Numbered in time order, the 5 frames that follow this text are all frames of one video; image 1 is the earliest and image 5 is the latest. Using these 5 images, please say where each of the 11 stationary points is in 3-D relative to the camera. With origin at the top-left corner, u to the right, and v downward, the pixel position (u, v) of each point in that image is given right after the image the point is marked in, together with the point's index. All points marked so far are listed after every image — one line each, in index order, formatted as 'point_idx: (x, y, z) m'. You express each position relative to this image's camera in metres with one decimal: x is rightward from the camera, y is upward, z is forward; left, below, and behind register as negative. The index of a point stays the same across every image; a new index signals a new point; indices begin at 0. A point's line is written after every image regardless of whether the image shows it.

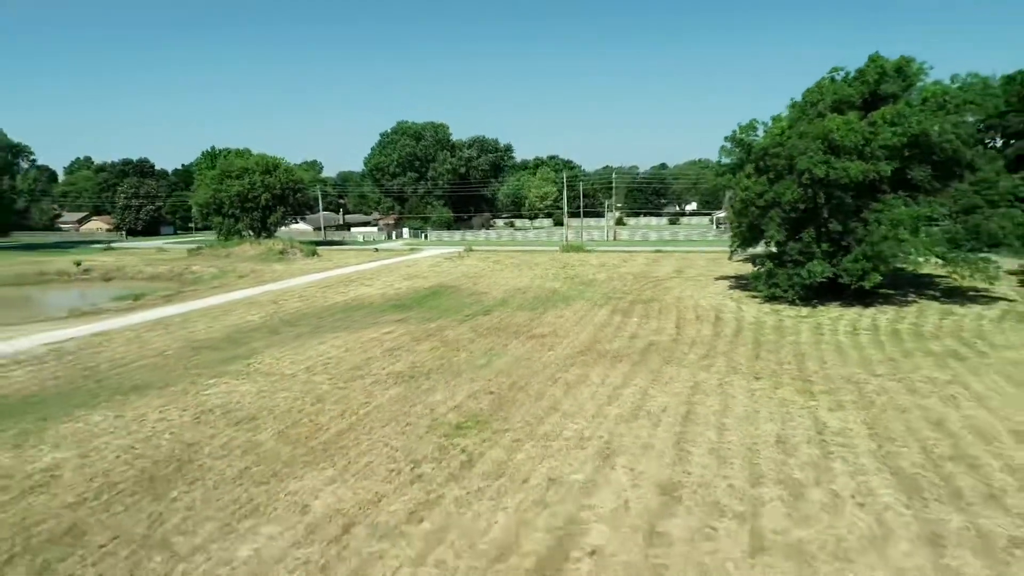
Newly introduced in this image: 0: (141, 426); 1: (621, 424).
0: (-4.0, -1.5, +8.2) m
1: (+1.2, -1.4, +7.7) m
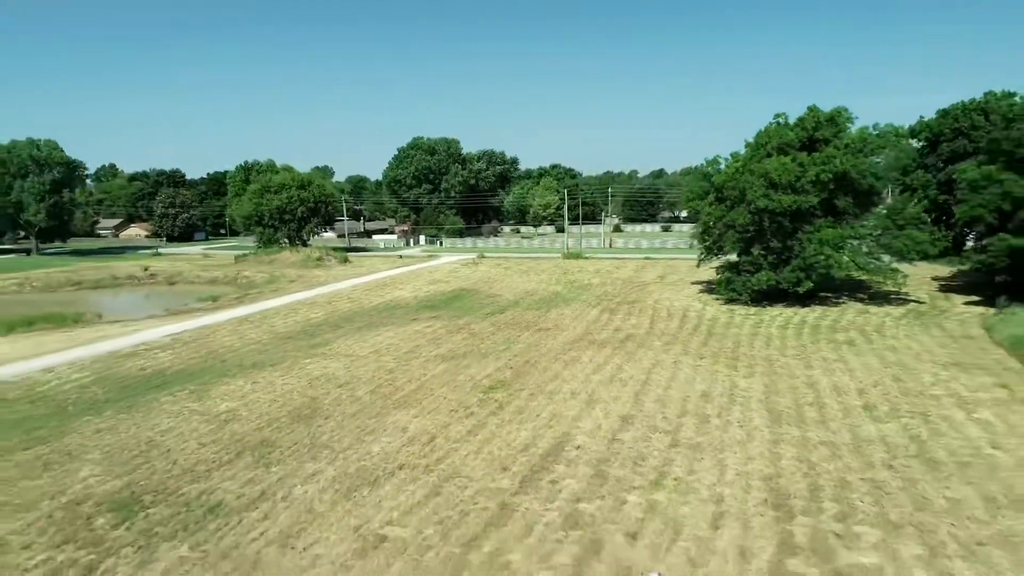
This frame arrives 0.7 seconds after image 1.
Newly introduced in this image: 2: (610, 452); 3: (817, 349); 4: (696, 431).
0: (-3.7, -1.6, +11.9) m
1: (+1.4, -1.5, +11.4) m
2: (+1.2, -1.9, +8.6) m
3: (+5.6, -1.1, +13.5) m
4: (+2.3, -1.8, +9.3) m
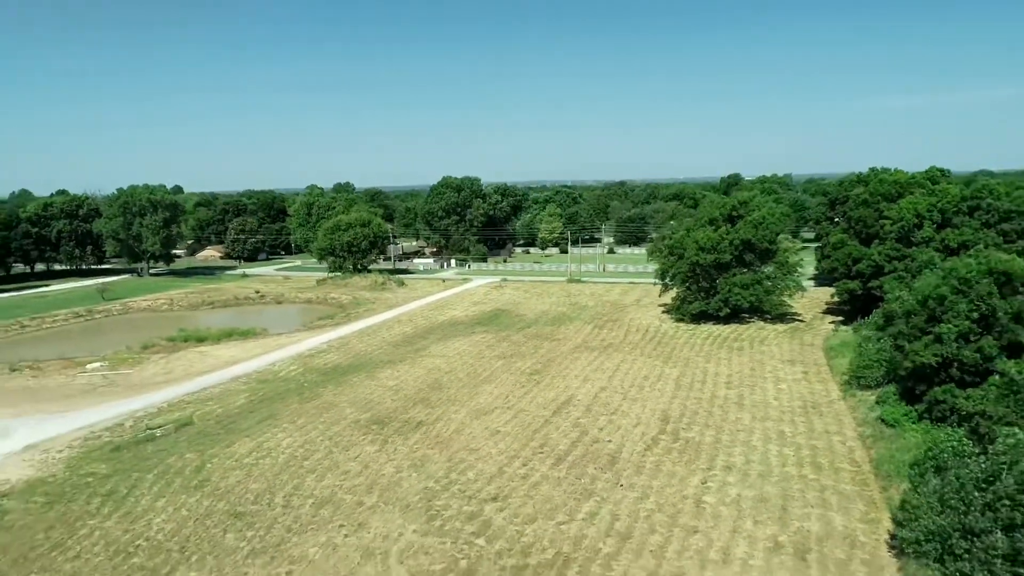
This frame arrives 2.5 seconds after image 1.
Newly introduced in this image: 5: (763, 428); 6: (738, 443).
0: (-2.9, -2.5, +21.5) m
1: (+2.3, -2.4, +21.0) m
2: (+2.1, -2.8, +18.2) m
3: (+6.5, -2.0, +23.1) m
4: (+3.2, -2.7, +18.9) m
5: (+5.5, -3.0, +16.1) m
6: (+4.6, -3.2, +15.2) m
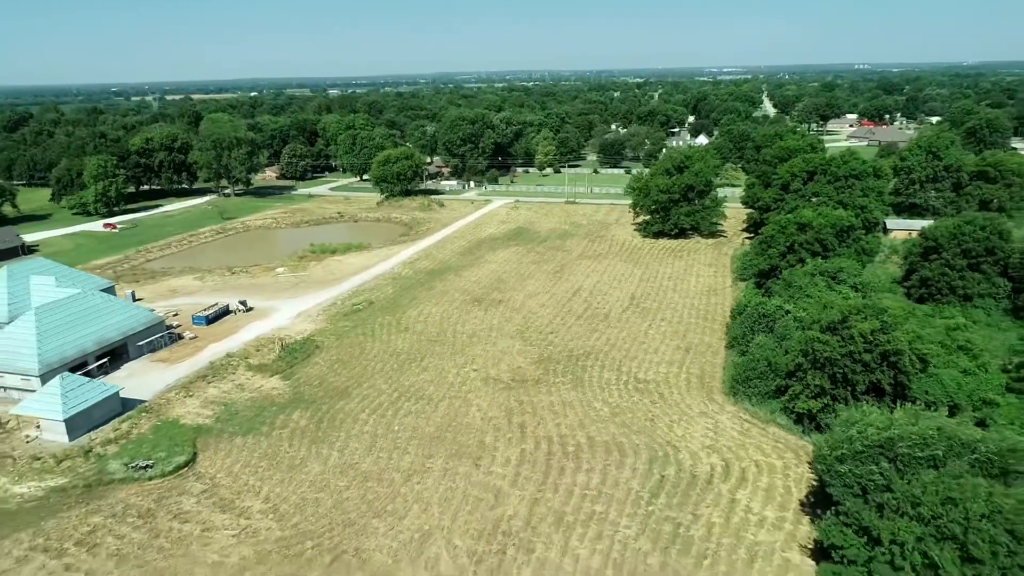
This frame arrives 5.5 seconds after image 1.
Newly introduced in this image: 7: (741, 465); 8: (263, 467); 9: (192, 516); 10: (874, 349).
0: (-1.4, +0.7, +35.6) m
1: (+3.8, +0.7, +35.3) m
2: (+3.7, 0.0, +32.6) m
3: (+7.9, +1.5, +37.5) m
4: (+4.8, +0.2, +33.3) m
5: (+7.1, -0.5, +30.6) m
6: (+6.3, -0.8, +29.8) m
7: (+5.5, -4.2, +17.7) m
8: (-6.2, -4.5, +18.4) m
9: (-7.1, -5.0, +16.4) m
10: (+8.6, -1.4, +17.5) m
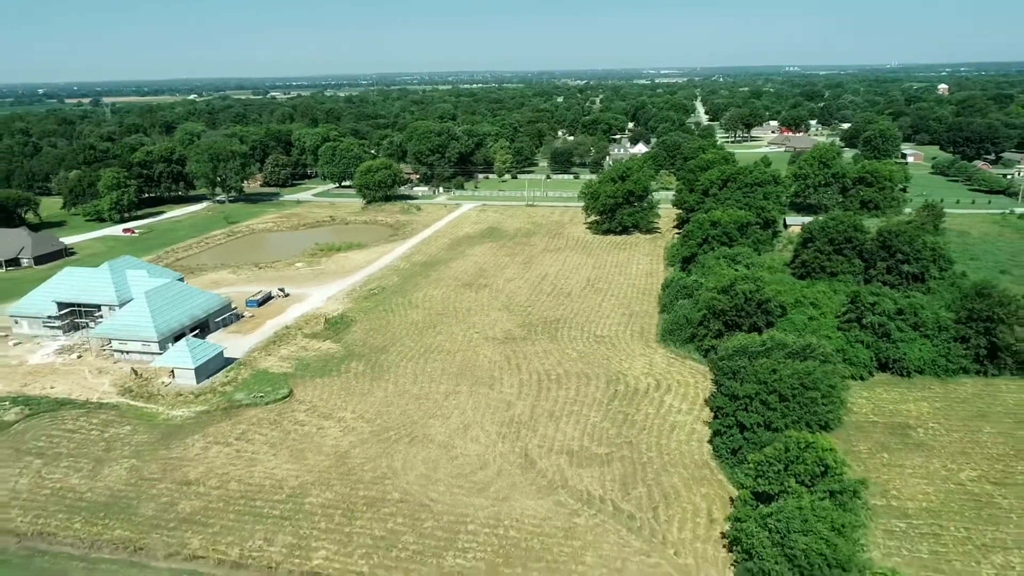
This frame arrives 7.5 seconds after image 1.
0: (-2.7, +1.4, +44.0) m
1: (+2.5, +1.5, +44.1) m
2: (+2.6, +0.8, +41.4) m
3: (+6.4, +2.3, +46.6) m
4: (+3.7, +1.0, +42.1) m
5: (+6.2, +0.3, +39.7) m
6: (+5.5, 0.0, +38.8) m
7: (+5.6, -3.4, +26.7) m
8: (-6.1, -3.8, +26.5) m
9: (-6.8, -4.5, +24.4) m
10: (+8.7, -0.6, +26.7) m
